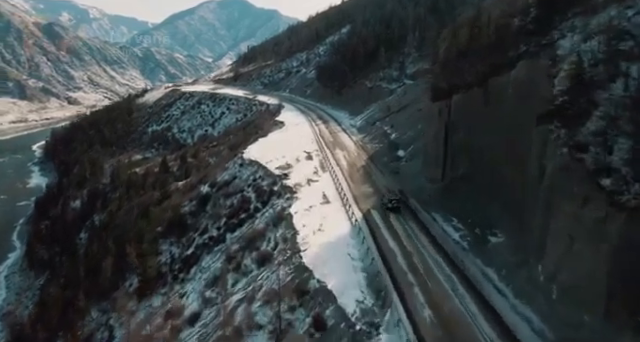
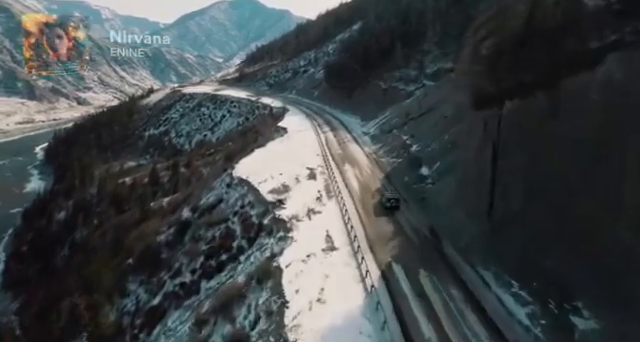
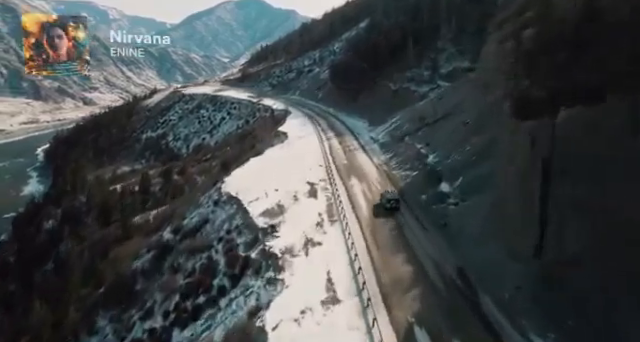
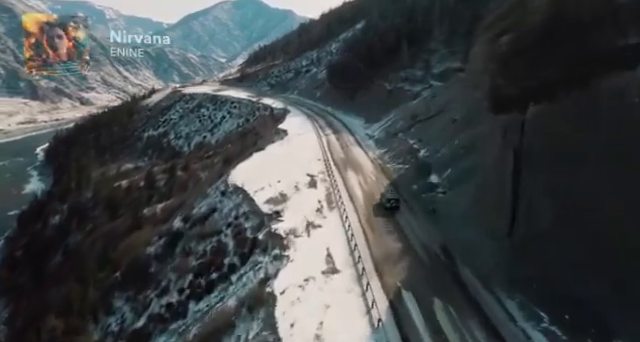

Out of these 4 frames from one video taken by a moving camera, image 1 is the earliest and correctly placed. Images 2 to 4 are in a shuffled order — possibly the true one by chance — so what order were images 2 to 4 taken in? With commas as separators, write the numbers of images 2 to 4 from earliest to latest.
2, 4, 3
